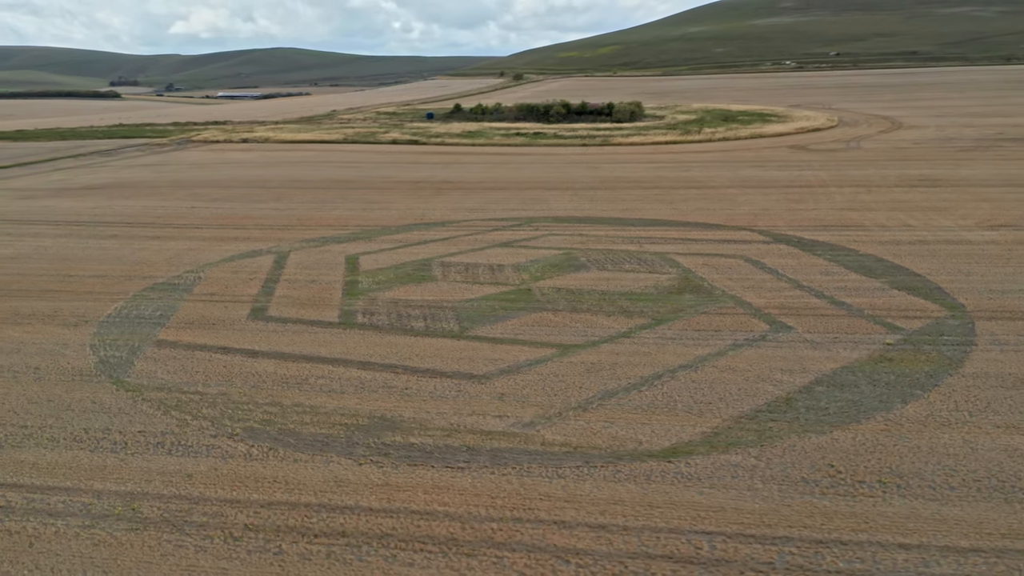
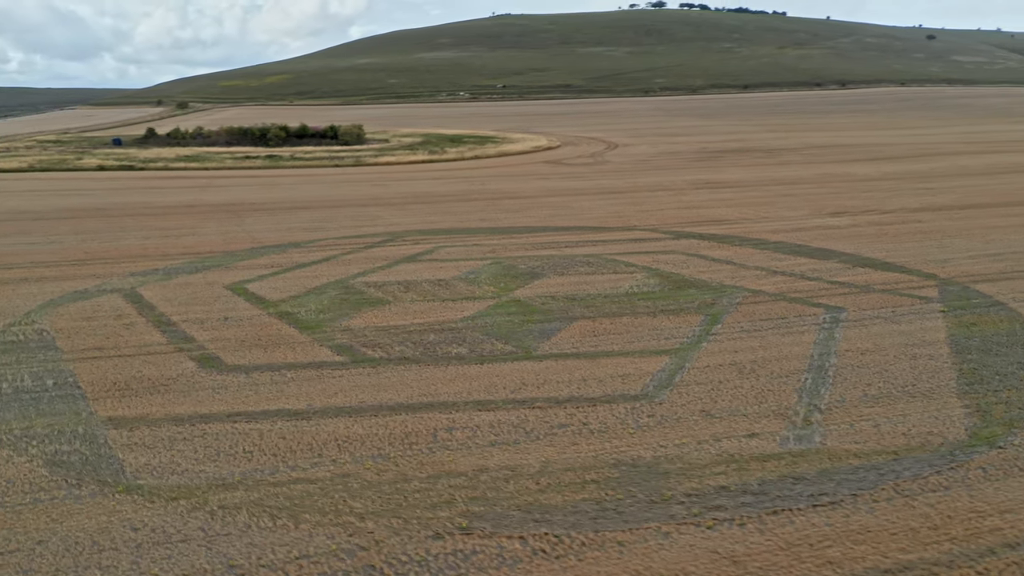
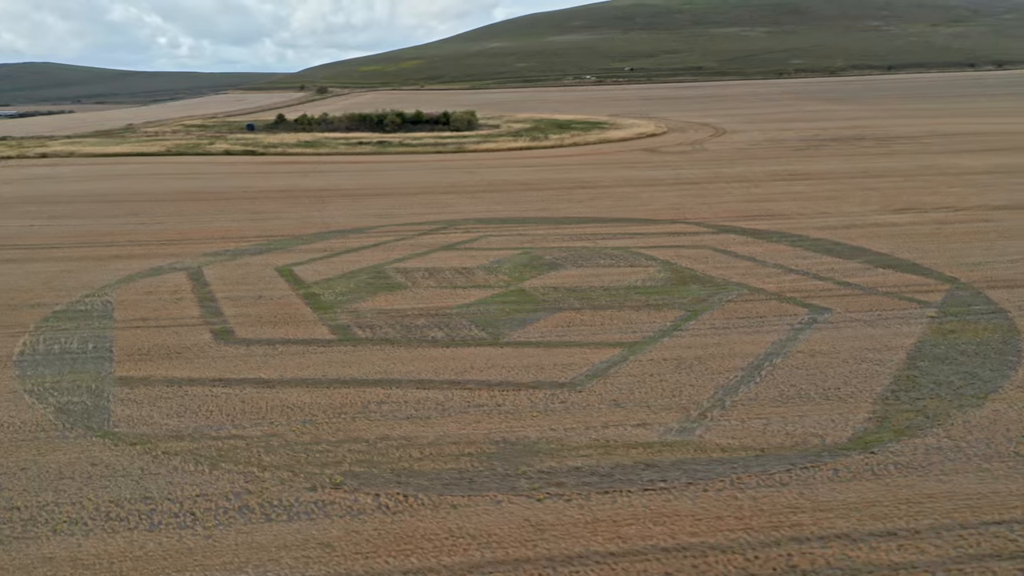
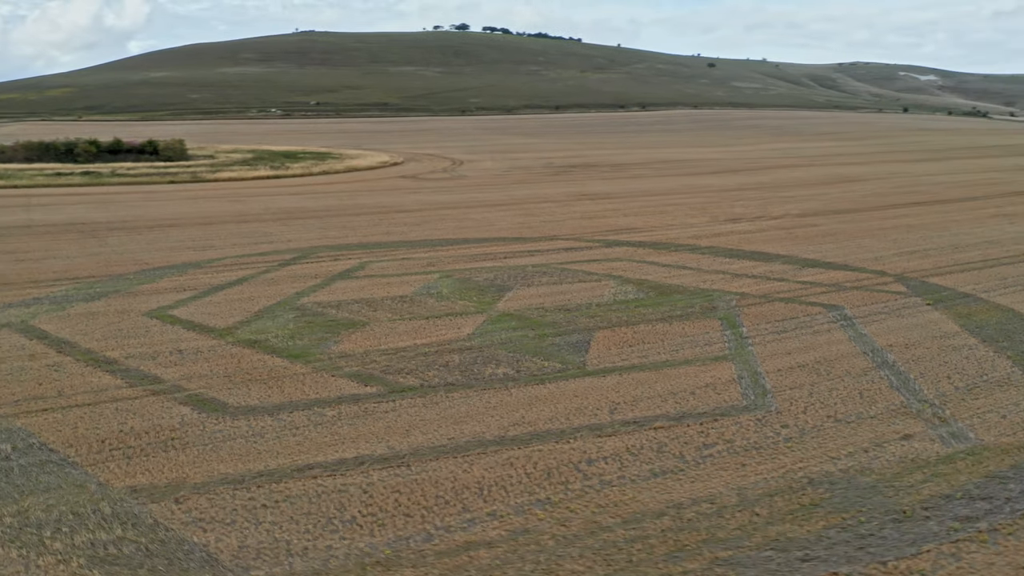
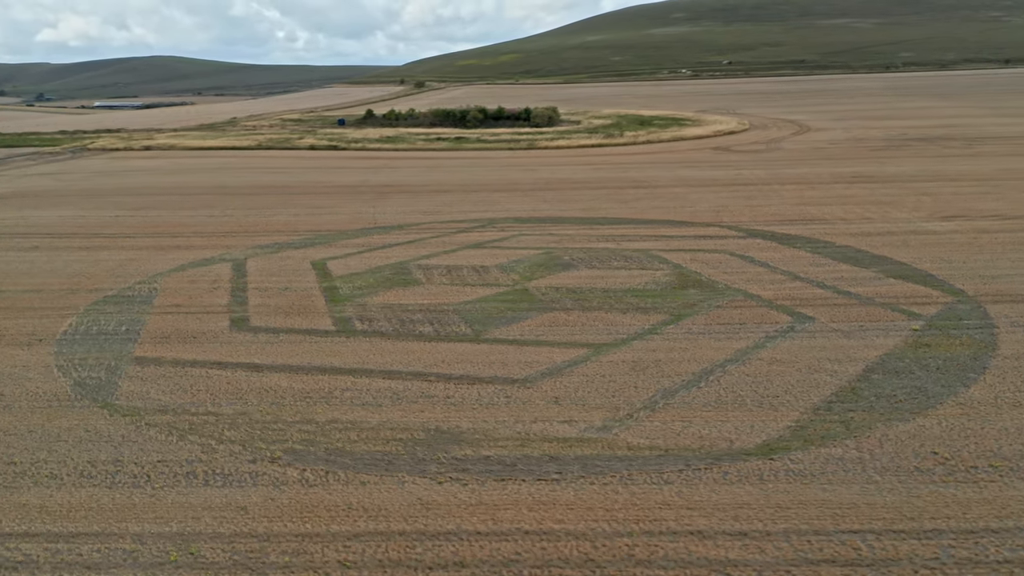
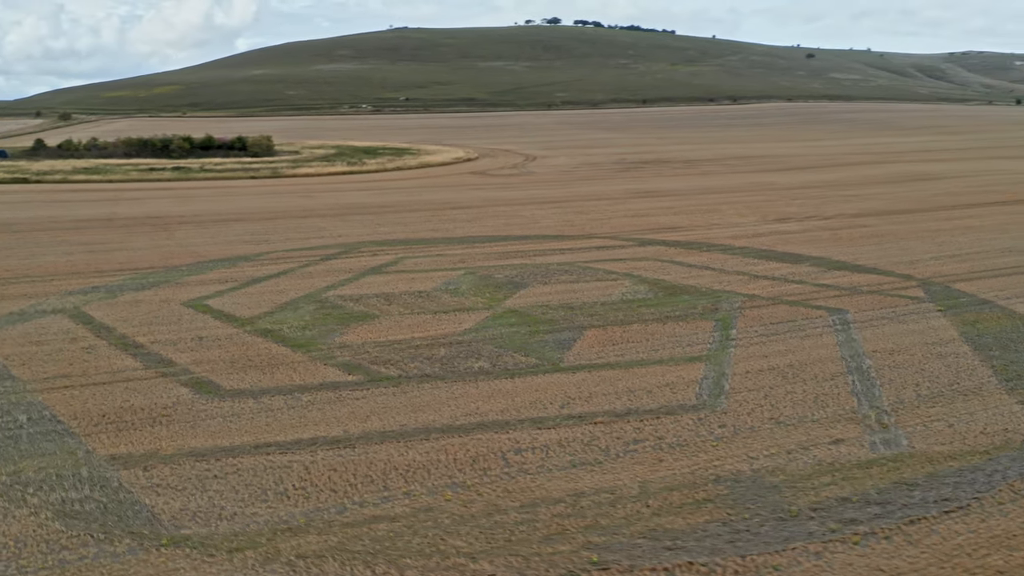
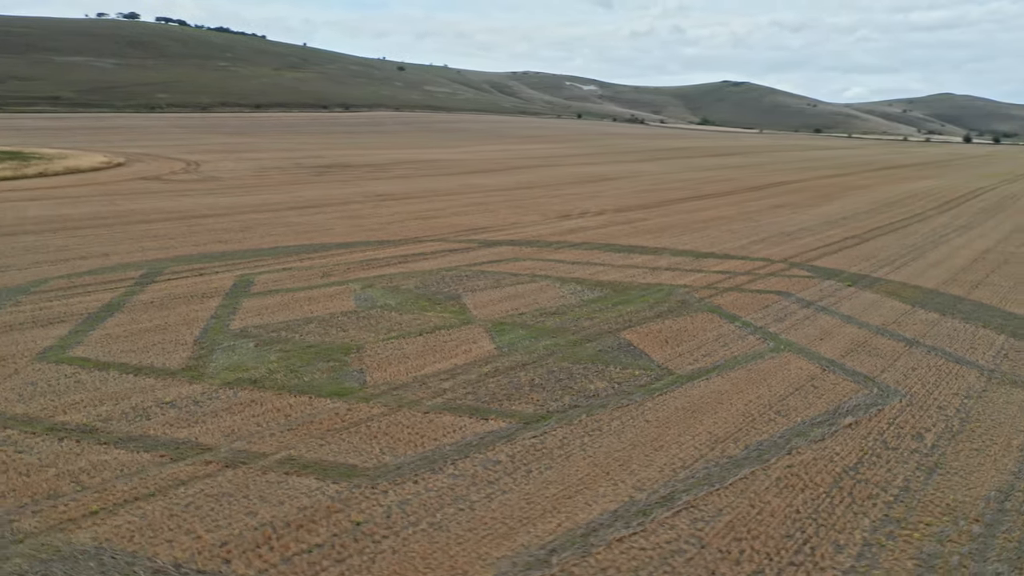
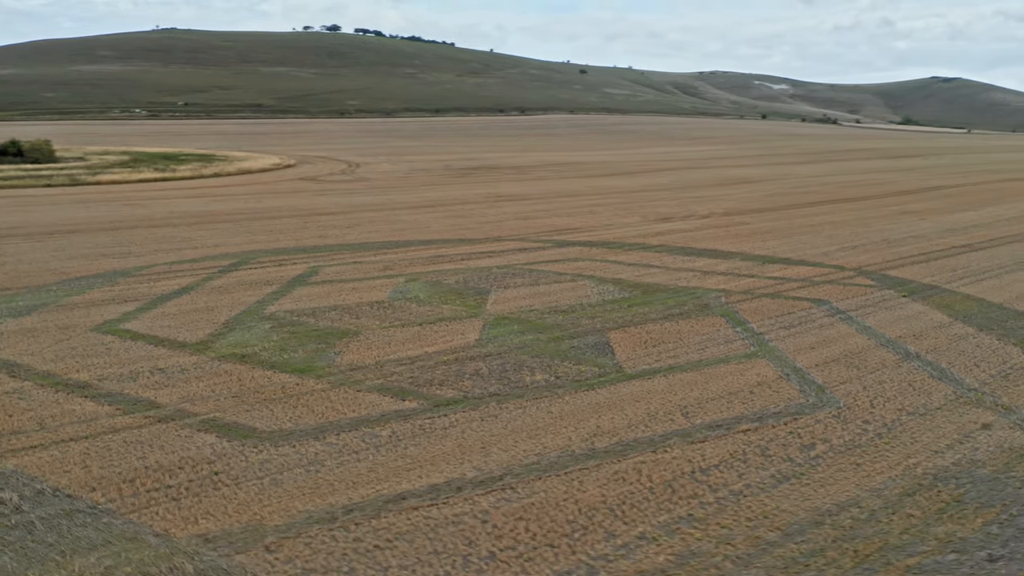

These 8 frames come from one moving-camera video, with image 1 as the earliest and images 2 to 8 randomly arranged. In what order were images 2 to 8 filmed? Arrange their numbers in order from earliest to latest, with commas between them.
5, 3, 2, 6, 4, 8, 7
